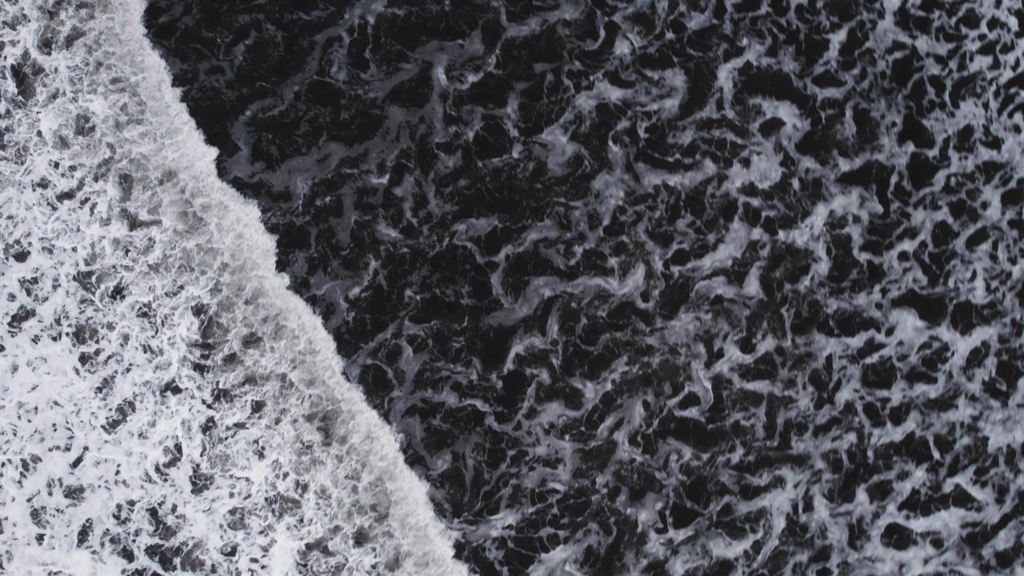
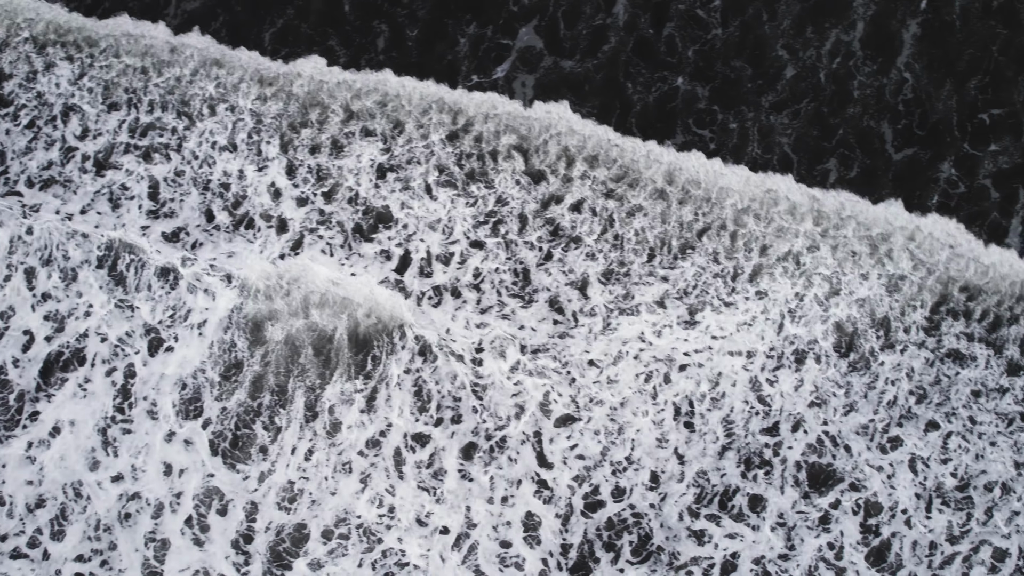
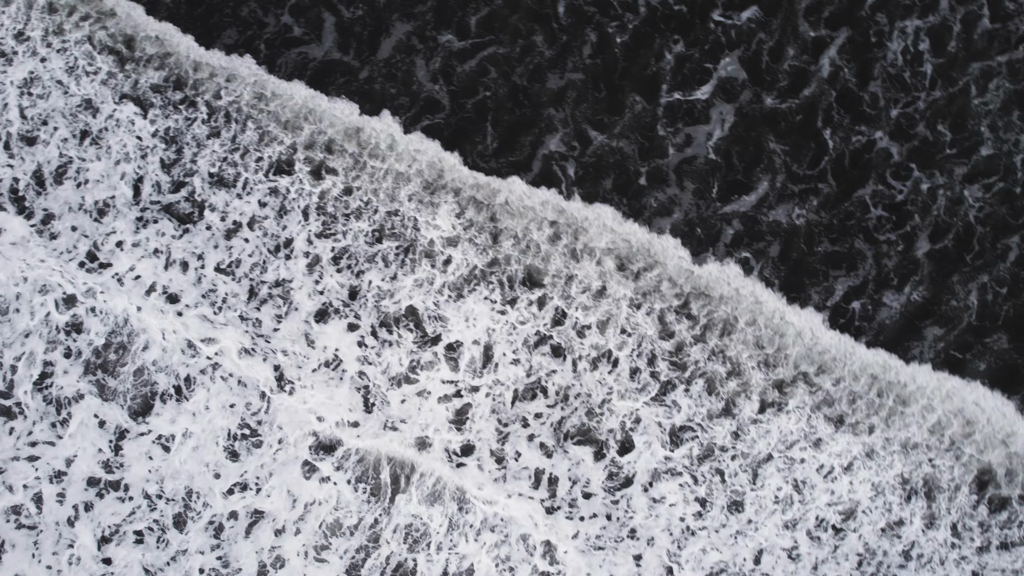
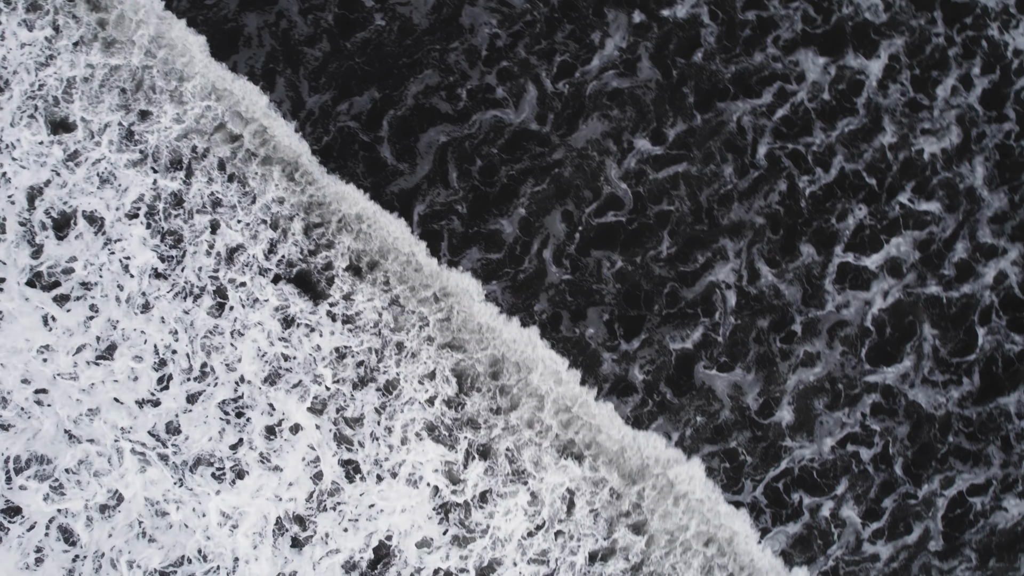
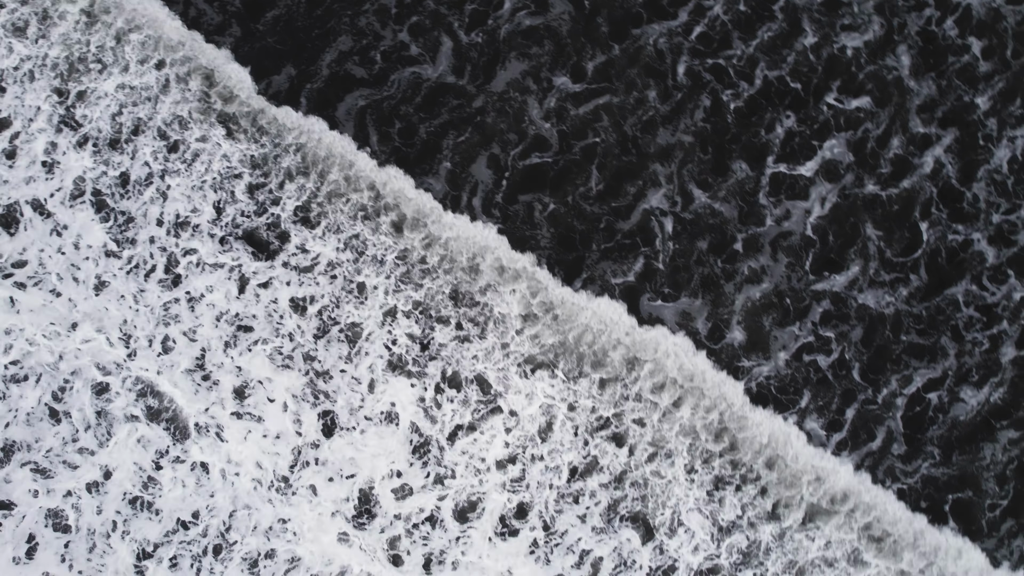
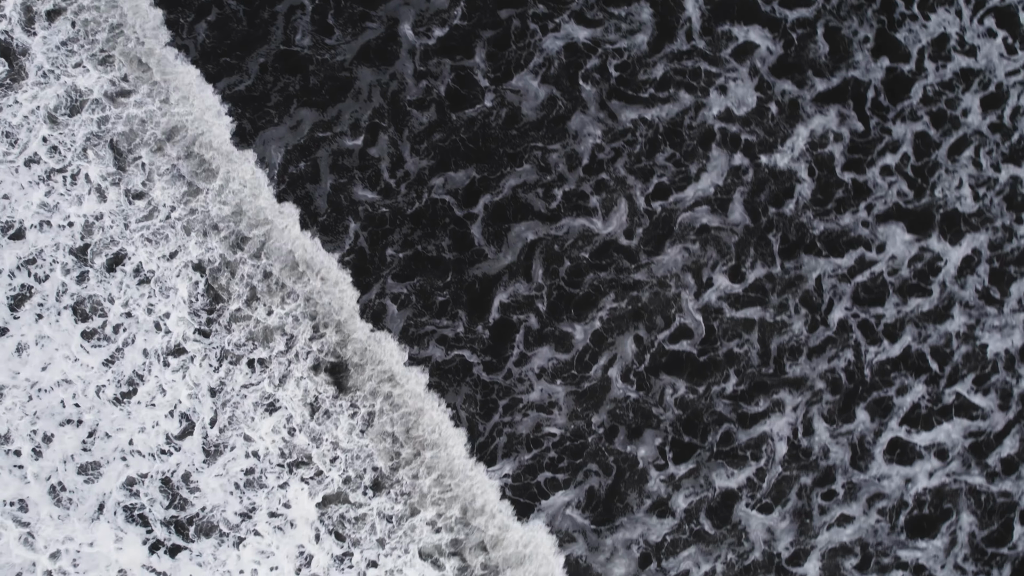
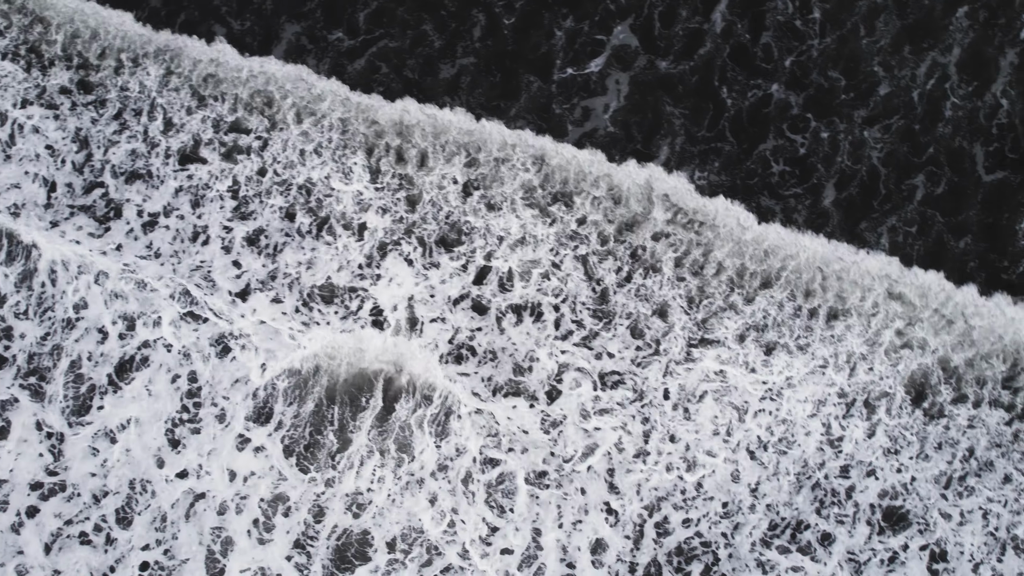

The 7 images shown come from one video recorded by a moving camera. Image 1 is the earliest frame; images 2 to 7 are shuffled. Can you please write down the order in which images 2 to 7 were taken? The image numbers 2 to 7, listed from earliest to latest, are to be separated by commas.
6, 4, 5, 3, 7, 2
